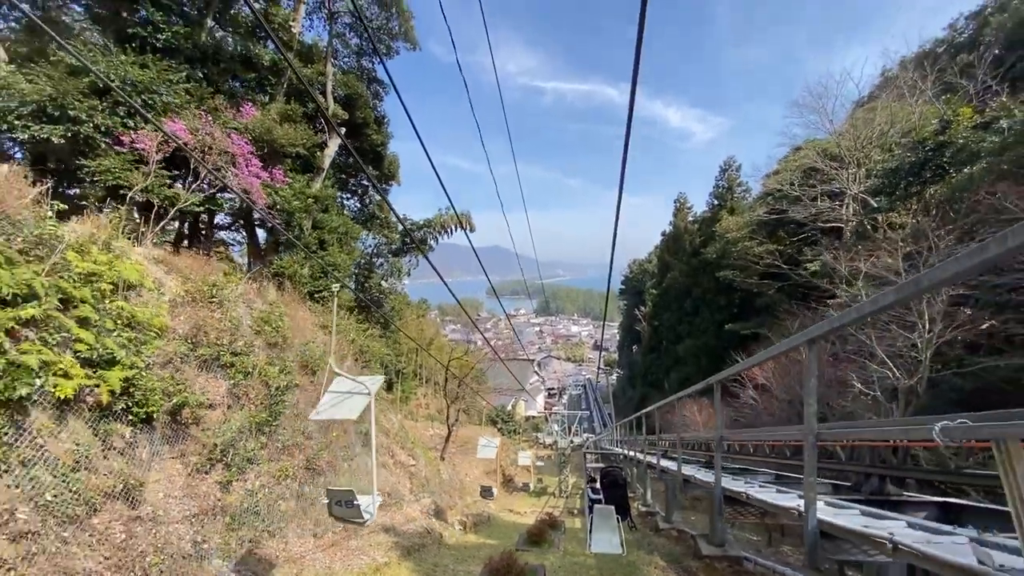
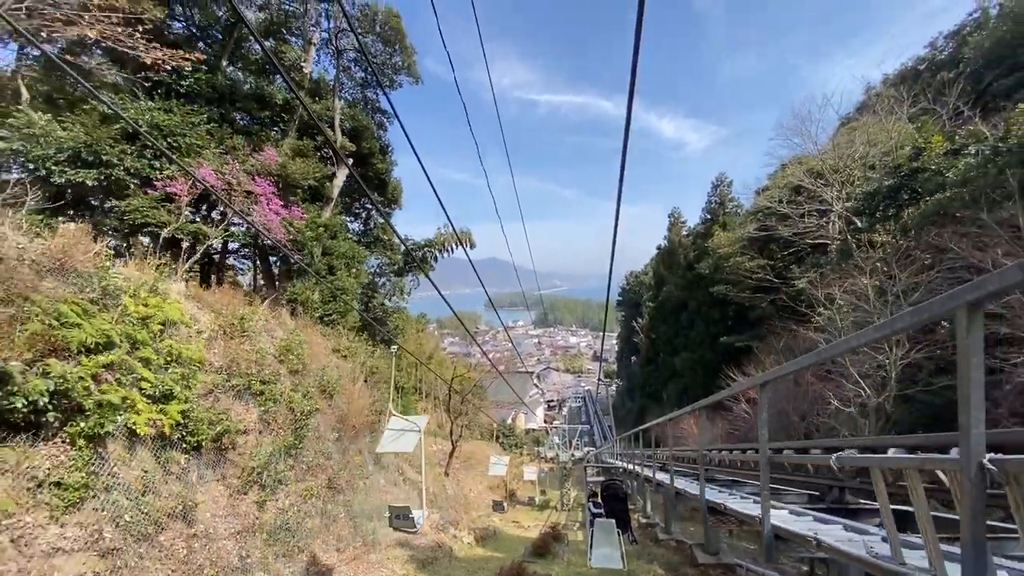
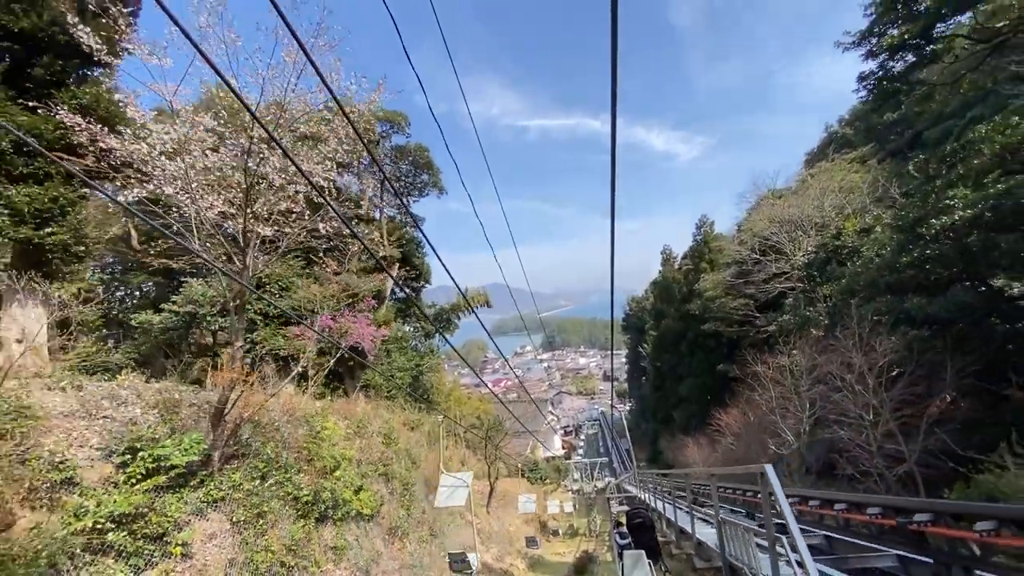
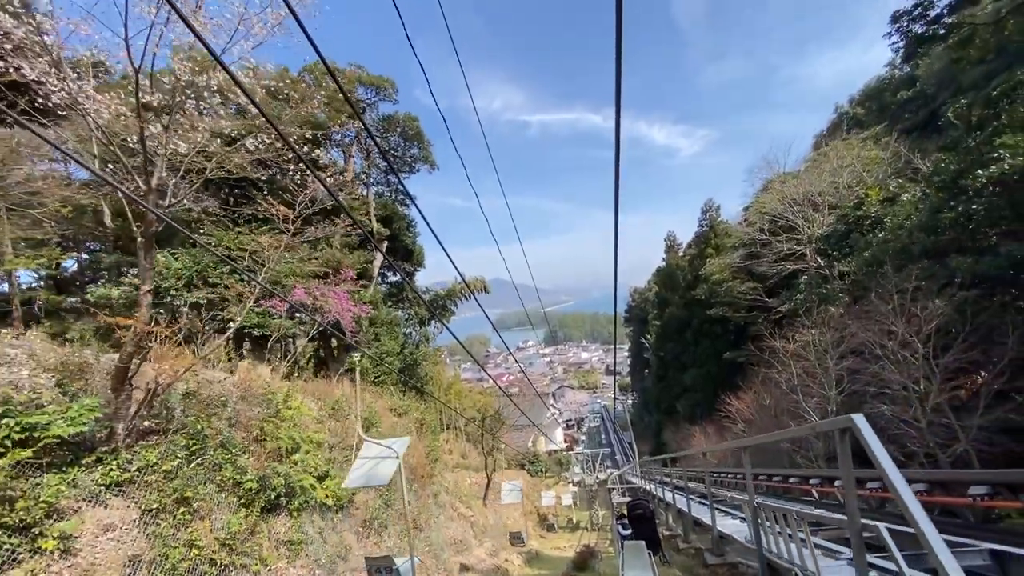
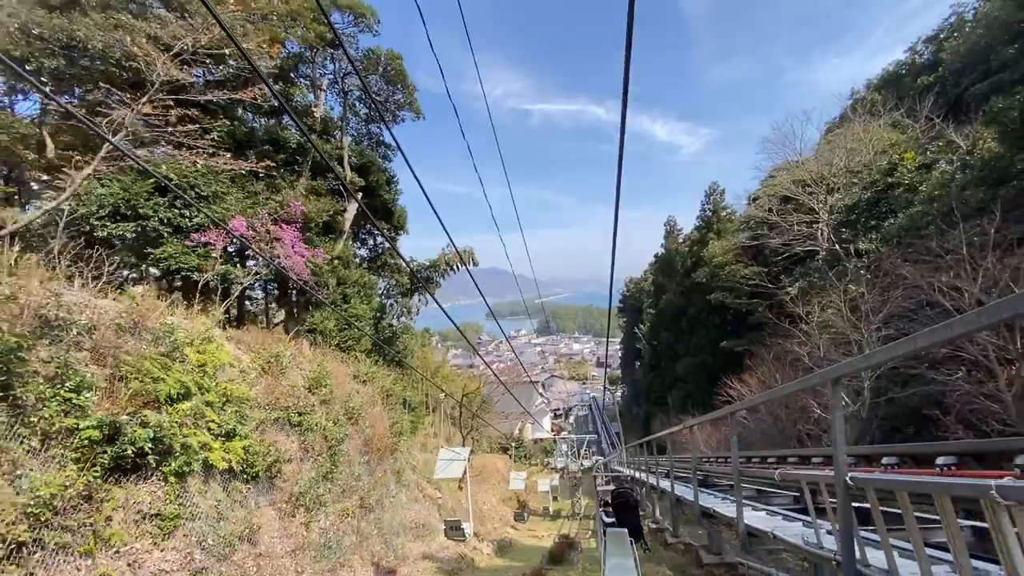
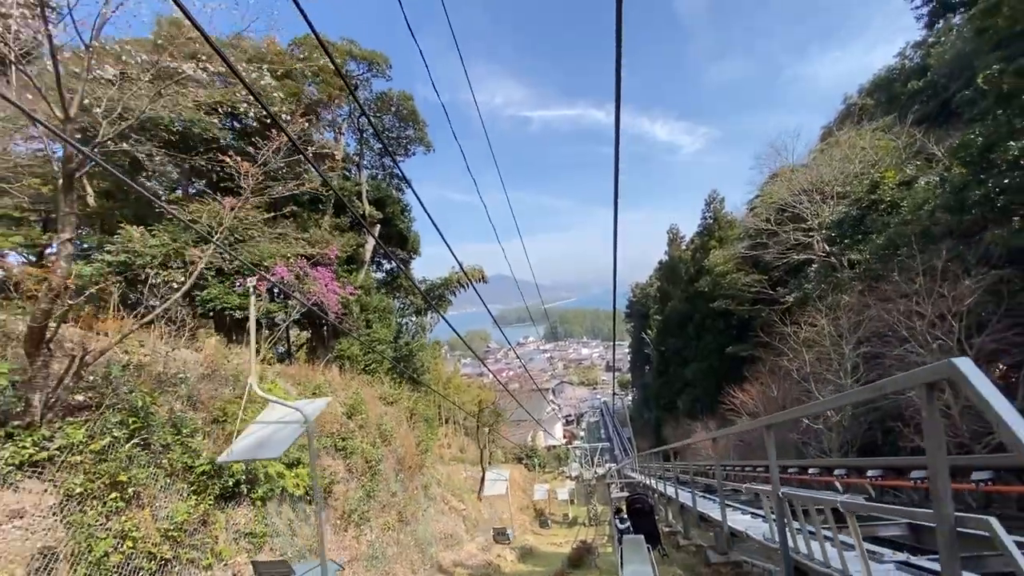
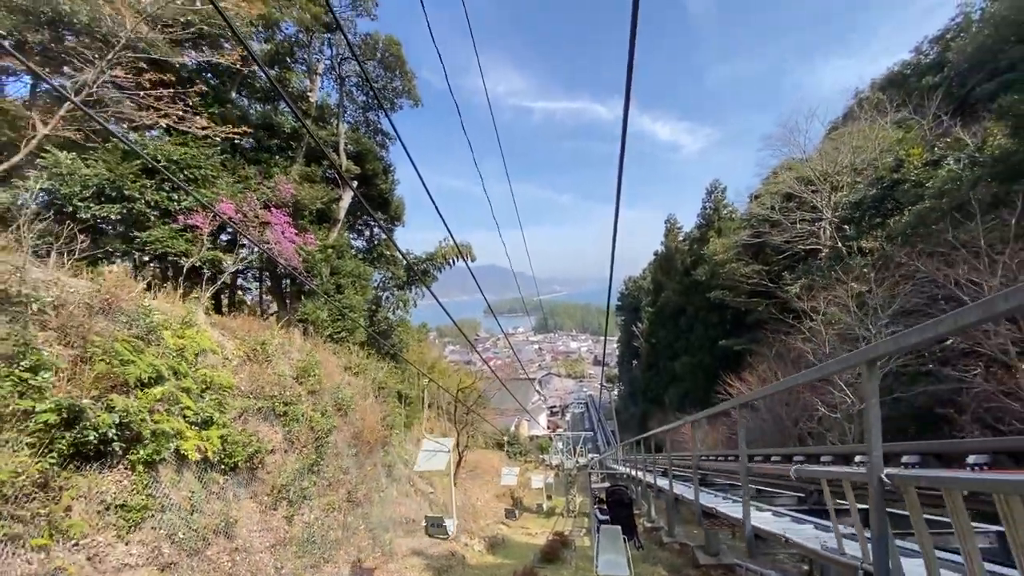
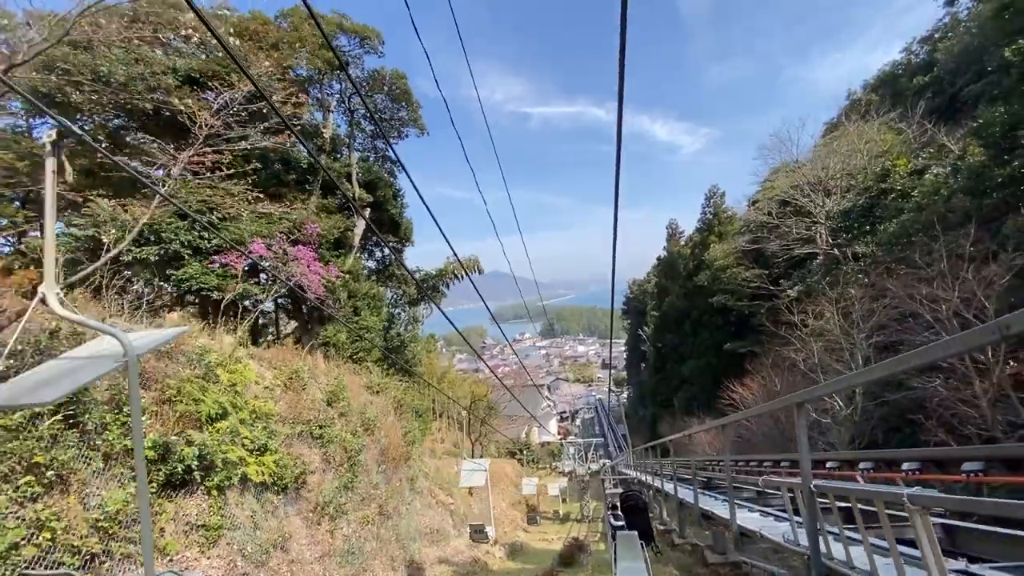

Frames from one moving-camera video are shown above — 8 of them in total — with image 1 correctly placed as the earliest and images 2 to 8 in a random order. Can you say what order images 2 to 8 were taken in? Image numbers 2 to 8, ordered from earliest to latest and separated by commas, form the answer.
2, 7, 5, 8, 6, 4, 3
